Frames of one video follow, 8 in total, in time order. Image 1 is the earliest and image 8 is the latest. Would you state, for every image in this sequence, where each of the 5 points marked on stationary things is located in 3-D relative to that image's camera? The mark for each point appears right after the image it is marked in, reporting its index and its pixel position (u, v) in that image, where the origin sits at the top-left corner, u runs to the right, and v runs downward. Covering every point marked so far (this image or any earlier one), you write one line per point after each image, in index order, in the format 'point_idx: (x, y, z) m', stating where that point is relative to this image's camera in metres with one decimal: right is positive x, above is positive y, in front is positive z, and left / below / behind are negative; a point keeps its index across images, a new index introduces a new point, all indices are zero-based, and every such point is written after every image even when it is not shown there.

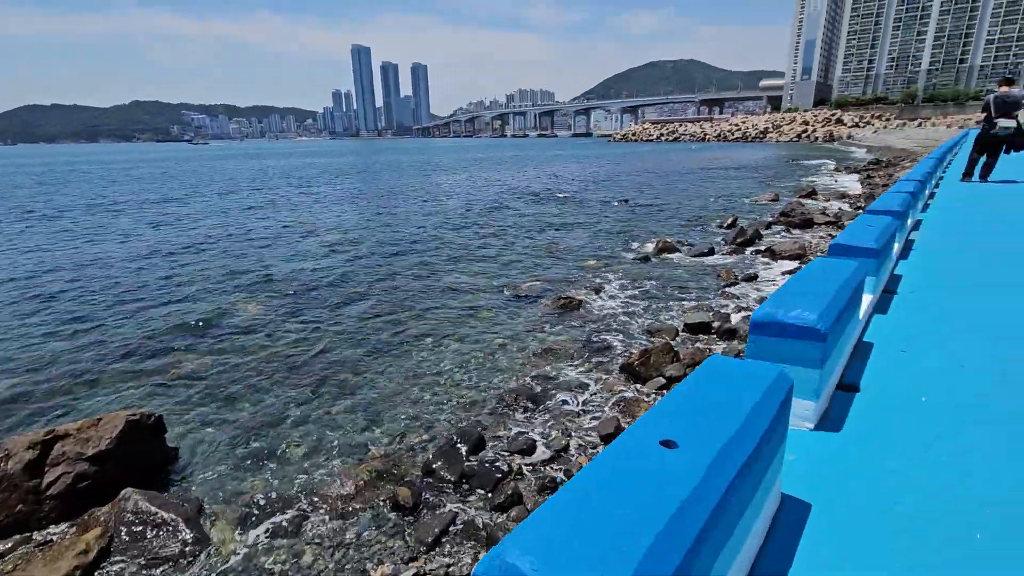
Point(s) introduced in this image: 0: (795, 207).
0: (+10.2, +2.9, +18.3) m
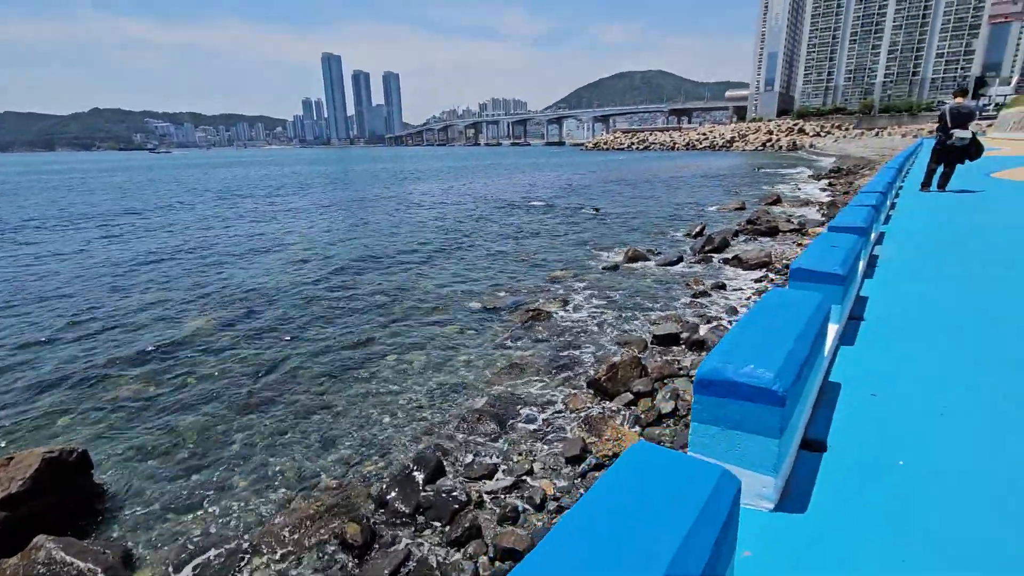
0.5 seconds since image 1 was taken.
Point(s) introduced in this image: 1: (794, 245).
0: (+9.1, +2.6, +18.6) m
1: (+8.2, +1.3, +15.0) m
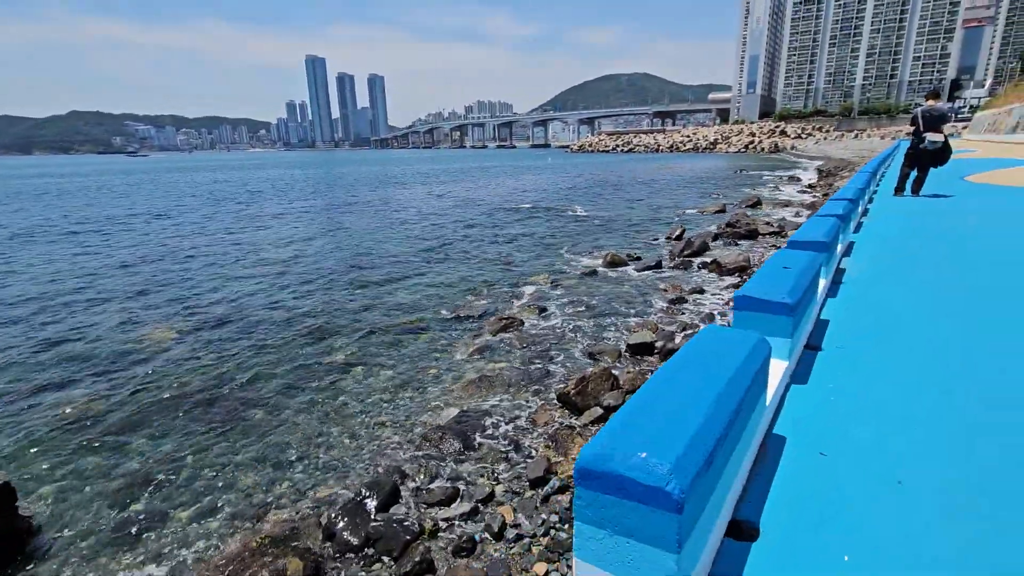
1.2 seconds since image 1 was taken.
0: (+8.3, +2.5, +18.5) m
1: (+7.6, +1.2, +14.9) m
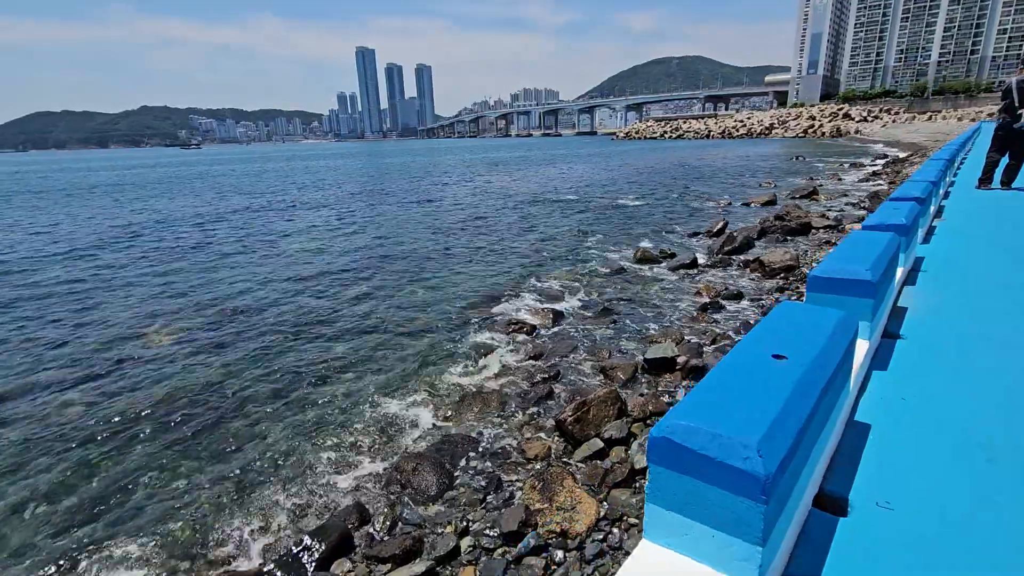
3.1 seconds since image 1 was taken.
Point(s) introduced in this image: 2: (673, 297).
0: (+9.2, +2.5, +16.8) m
1: (+8.2, +1.1, +13.3) m
2: (+3.3, -0.2, +10.5) m
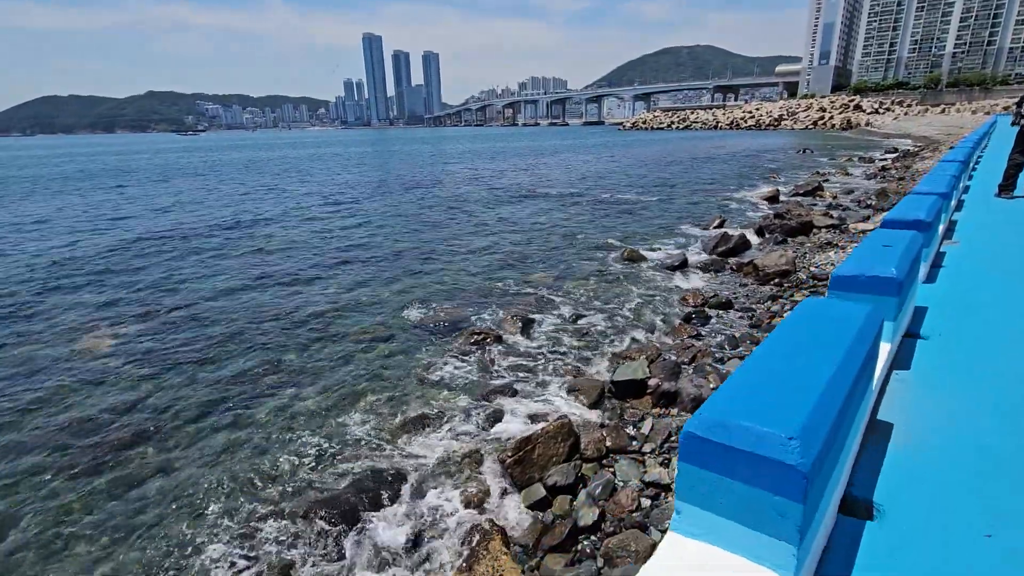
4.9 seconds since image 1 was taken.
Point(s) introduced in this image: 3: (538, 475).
0: (+8.7, +2.5, +15.9) m
1: (+7.6, +1.0, +12.4) m
2: (+2.7, -0.3, +9.7) m
3: (+0.2, -1.8, +4.9) m
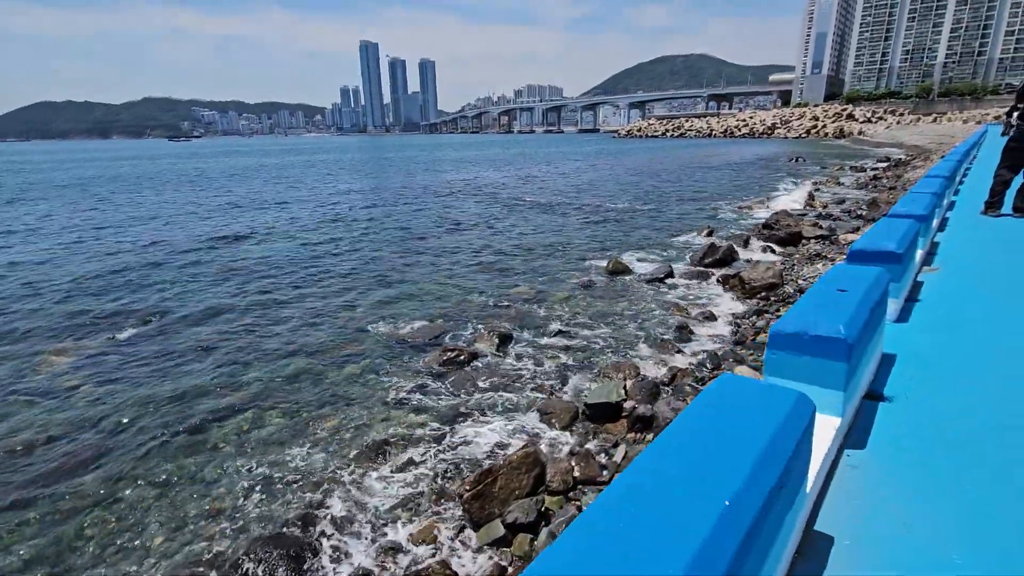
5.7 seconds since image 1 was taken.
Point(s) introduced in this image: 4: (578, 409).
0: (+8.3, +2.1, +15.7) m
1: (+7.2, +0.7, +12.2) m
2: (+2.3, -0.5, +9.4) m
3: (-0.1, -2.0, +4.5) m
4: (+0.8, -1.5, +6.3) m
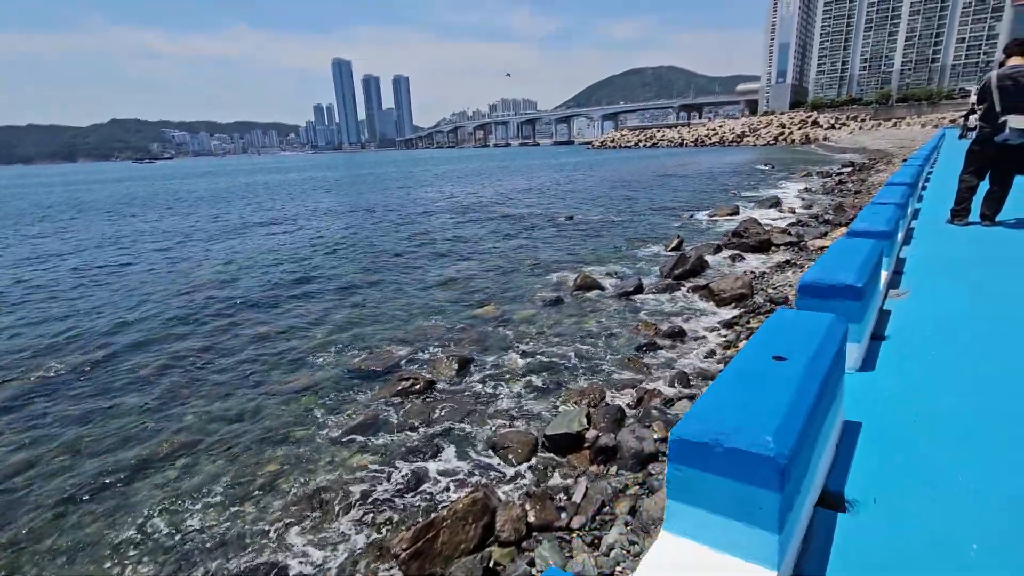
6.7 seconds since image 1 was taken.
0: (+7.3, +1.9, +15.6) m
1: (+6.4, +0.5, +12.0) m
2: (+1.7, -0.8, +9.0) m
3: (-0.6, -2.2, +4.0) m
4: (+0.3, -1.8, +5.9) m
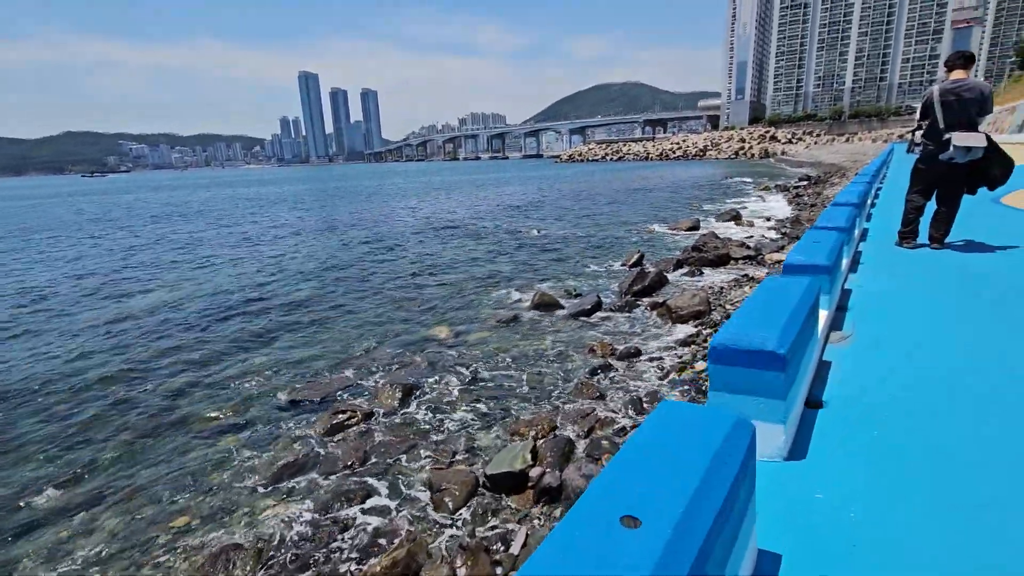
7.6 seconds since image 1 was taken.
0: (+6.0, +1.4, +15.6) m
1: (+5.4, +0.2, +11.9) m
2: (+0.8, -1.2, +8.6) m
3: (-1.1, -2.5, +3.5) m
4: (-0.4, -2.0, +5.4) m
